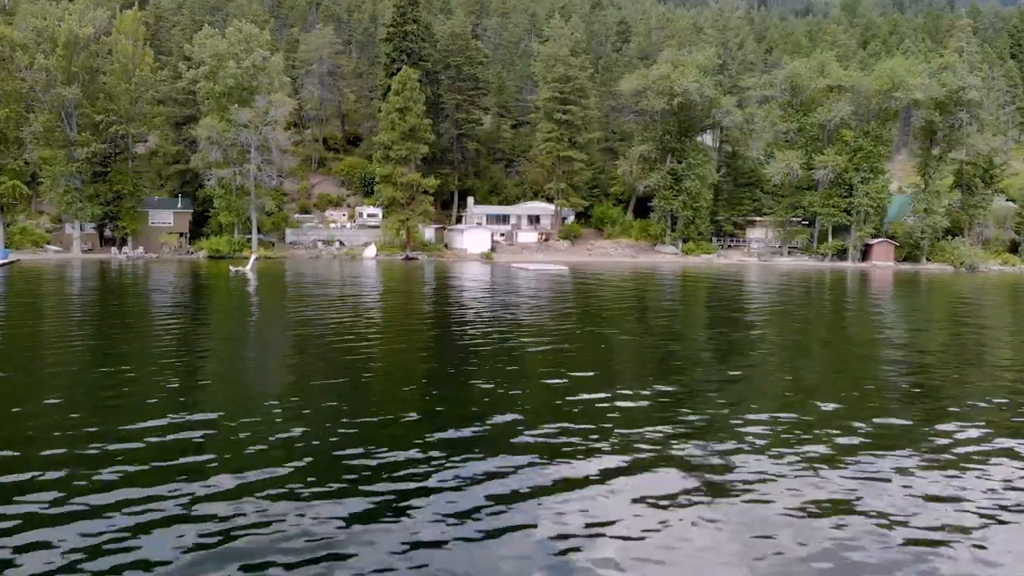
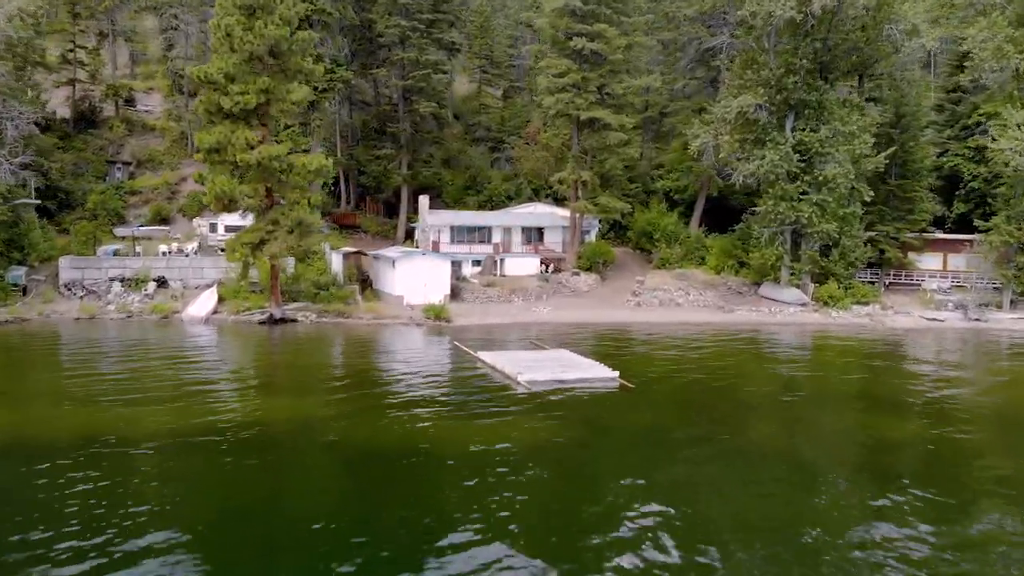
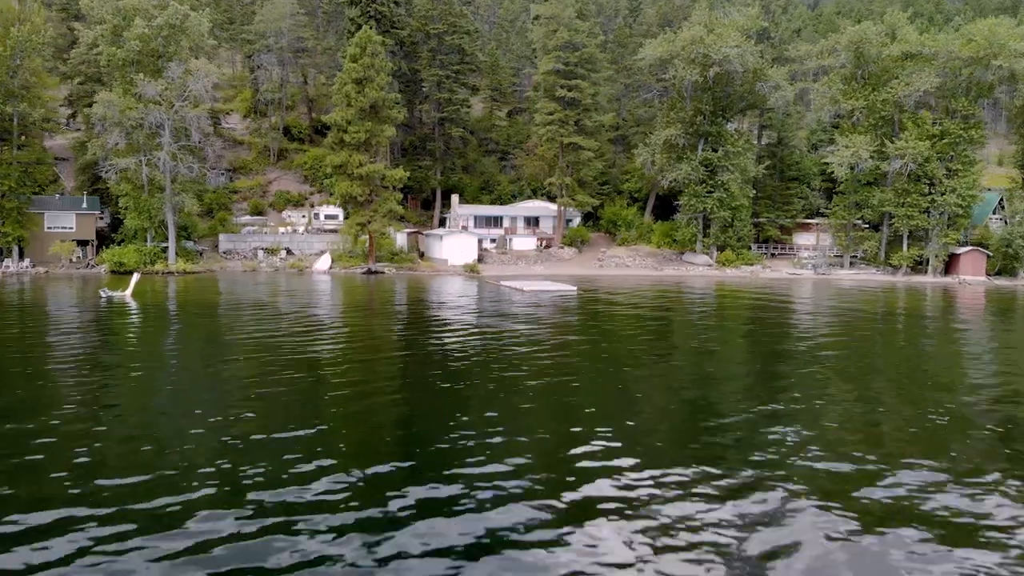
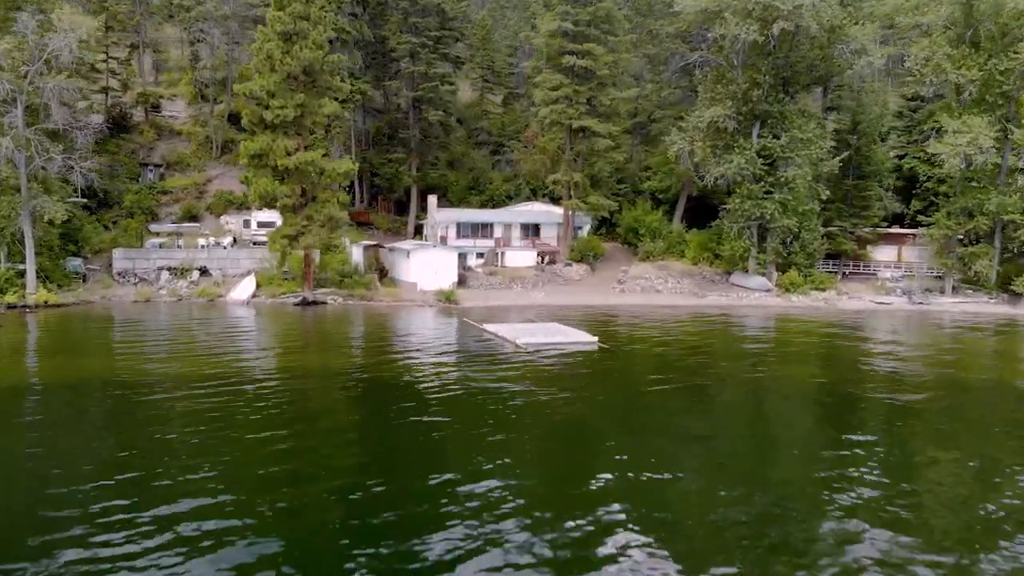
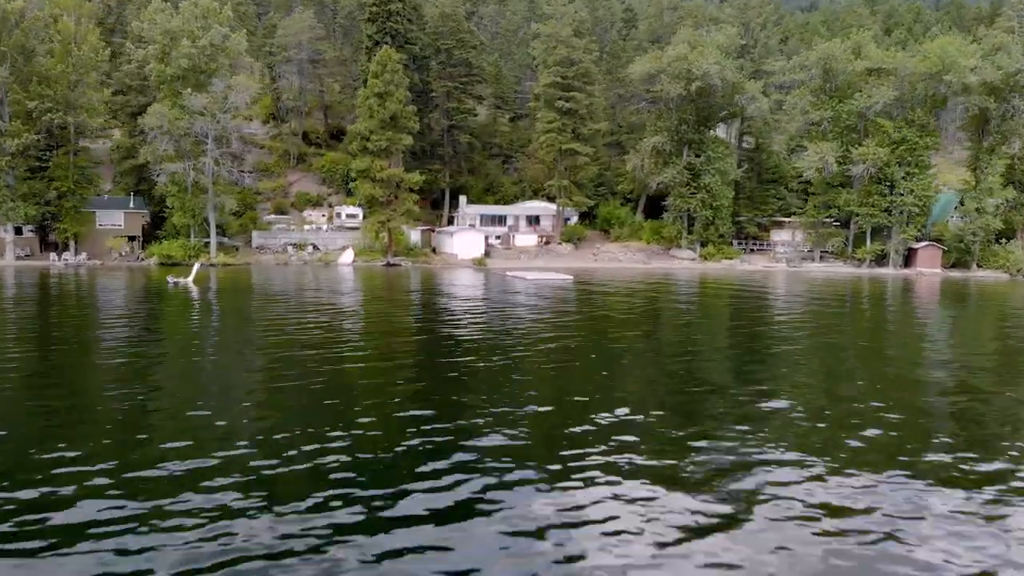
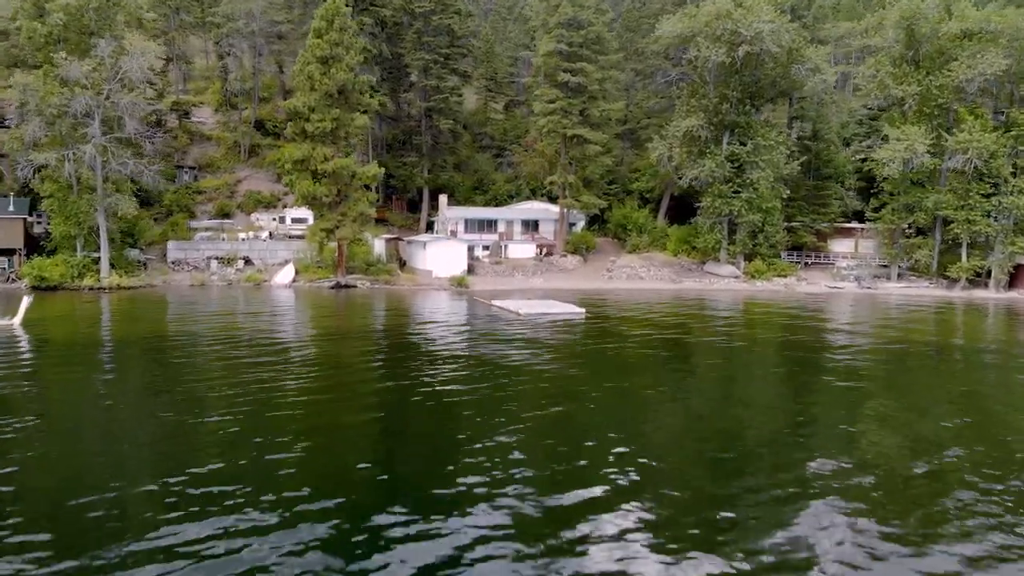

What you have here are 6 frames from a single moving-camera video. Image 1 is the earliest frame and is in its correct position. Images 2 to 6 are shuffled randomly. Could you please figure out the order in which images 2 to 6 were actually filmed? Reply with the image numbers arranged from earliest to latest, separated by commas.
5, 3, 6, 4, 2
